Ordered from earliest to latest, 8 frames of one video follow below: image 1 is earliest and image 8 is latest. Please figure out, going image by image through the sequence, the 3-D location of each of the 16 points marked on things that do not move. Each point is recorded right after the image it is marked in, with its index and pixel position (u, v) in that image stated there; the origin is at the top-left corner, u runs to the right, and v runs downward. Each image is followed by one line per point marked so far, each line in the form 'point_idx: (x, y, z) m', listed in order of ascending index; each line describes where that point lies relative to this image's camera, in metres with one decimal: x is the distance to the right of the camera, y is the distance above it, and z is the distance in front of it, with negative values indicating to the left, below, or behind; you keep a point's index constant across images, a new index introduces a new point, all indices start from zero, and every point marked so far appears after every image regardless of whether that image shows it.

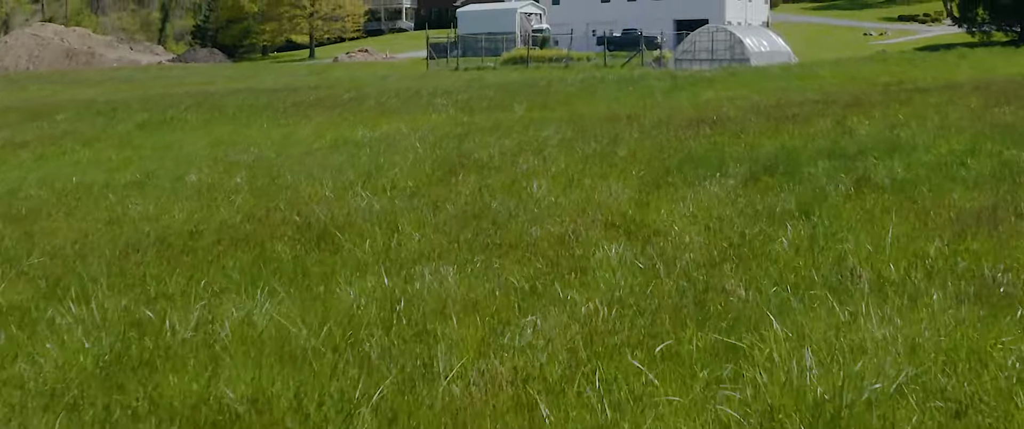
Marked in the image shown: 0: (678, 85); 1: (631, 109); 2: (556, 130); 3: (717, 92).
0: (+2.7, +2.1, +20.1) m
1: (+1.2, +1.1, +12.6) m
2: (+0.3, +0.7, +9.6) m
3: (+2.9, +1.8, +17.7) m
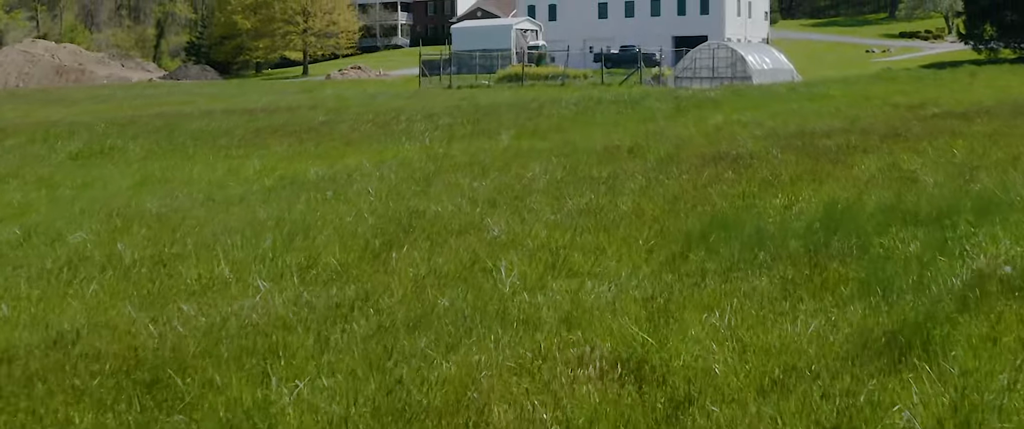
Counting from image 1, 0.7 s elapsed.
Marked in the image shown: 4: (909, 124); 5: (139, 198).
0: (+2.5, +1.7, +18.5) m
1: (+1.1, +0.7, +11.1) m
2: (+0.2, +0.3, +8.0) m
3: (+2.7, +1.3, +16.1) m
4: (+3.7, +0.8, +11.4) m
5: (-2.4, +0.1, +7.9) m
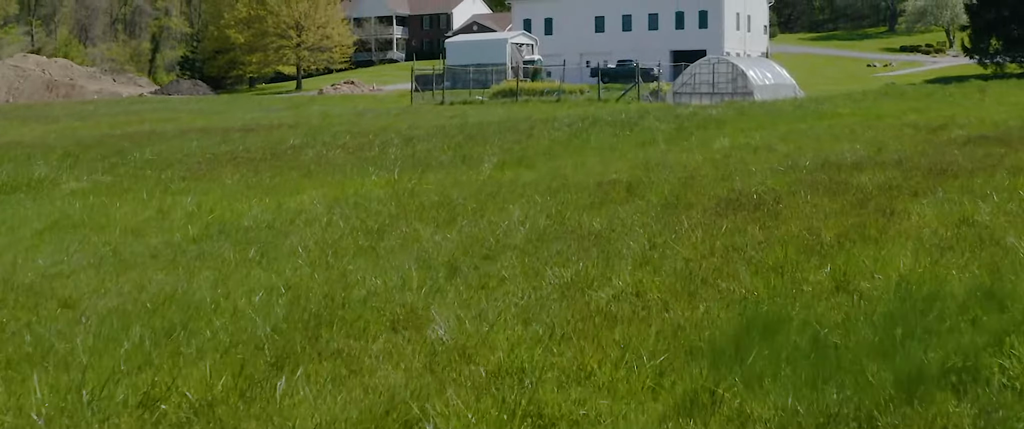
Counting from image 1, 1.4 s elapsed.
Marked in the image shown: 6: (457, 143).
0: (+2.4, +1.2, +17.2) m
1: (+0.9, +0.4, +9.7) m
2: (+0.1, 0.0, +6.7) m
3: (+2.6, +0.9, +14.8) m
4: (+3.5, +0.5, +10.0) m
5: (-2.5, -0.2, +6.6) m
6: (-0.6, +0.8, +13.9) m
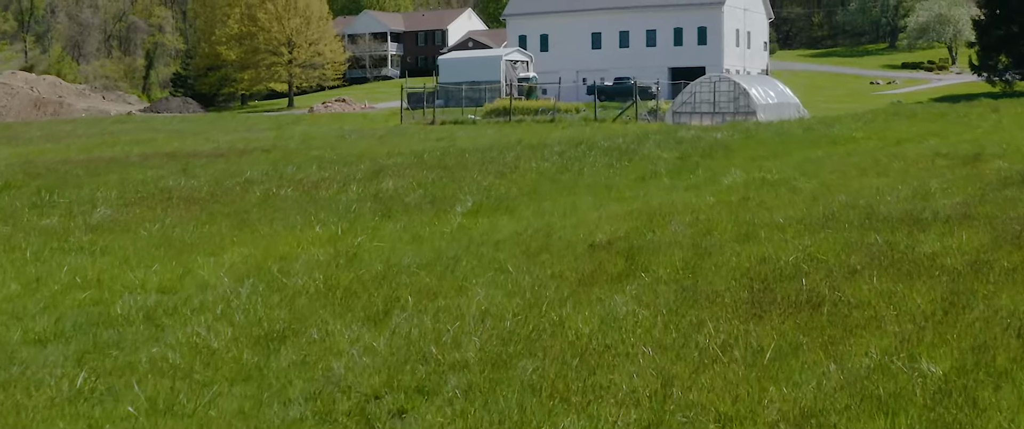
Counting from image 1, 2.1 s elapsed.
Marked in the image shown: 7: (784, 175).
0: (+2.2, +0.8, +15.5) m
1: (+0.7, 0.0, +8.0) m
2: (-0.1, -0.3, +5.0) m
3: (+2.4, +0.5, +13.1) m
4: (+3.3, +0.1, +8.3) m
5: (-2.7, -0.5, +4.8) m
6: (-0.8, +0.4, +12.2) m
7: (+2.7, +0.4, +11.9) m
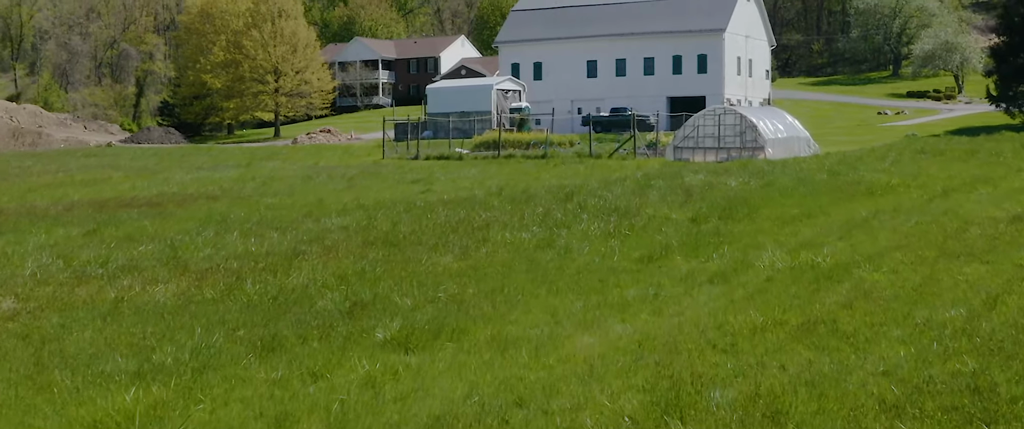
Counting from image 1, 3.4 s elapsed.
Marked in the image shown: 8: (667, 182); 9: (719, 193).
0: (+1.9, 0.0, +12.5) m
1: (+0.5, -0.6, +5.0) m
2: (-0.3, -0.9, +2.0) m
3: (+2.1, -0.2, +10.1) m
4: (+3.1, -0.5, +5.3) m
5: (-2.9, -1.1, +1.8) m
6: (-1.1, -0.3, +9.2) m
7: (+2.4, -0.3, +8.9) m
8: (+2.4, +0.5, +19.0) m
9: (+2.6, +0.3, +15.5) m
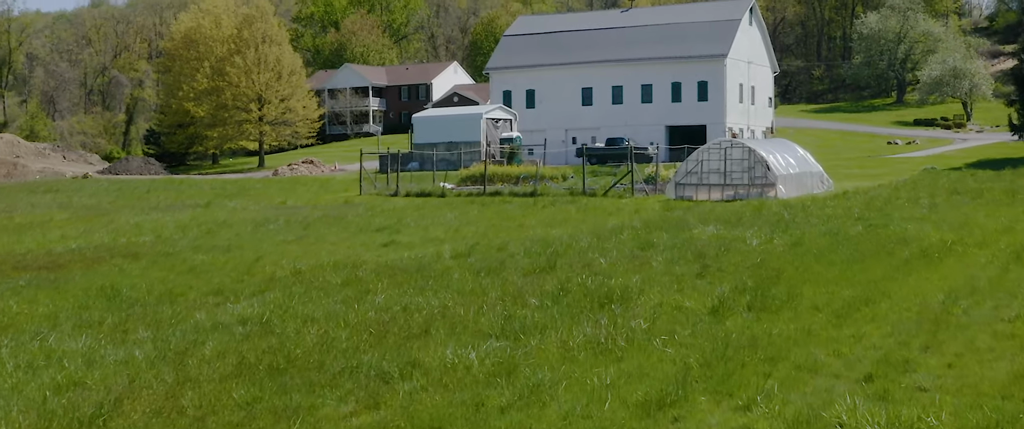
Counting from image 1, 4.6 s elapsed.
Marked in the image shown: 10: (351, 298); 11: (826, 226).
0: (+1.6, -0.7, +9.4) m
1: (+0.2, -1.1, +1.8) m
2: (-0.6, -1.3, -1.2) m
3: (+1.8, -0.8, +6.9) m
4: (+2.8, -1.0, +2.1) m
5: (-3.2, -1.5, -1.4) m
6: (-1.4, -0.9, +6.0) m
7: (+2.1, -0.9, +5.7) m
8: (+2.1, -0.3, +15.9) m
9: (+2.3, -0.5, +12.3) m
10: (-1.4, -0.7, +10.1) m
11: (+4.4, -0.2, +16.8) m
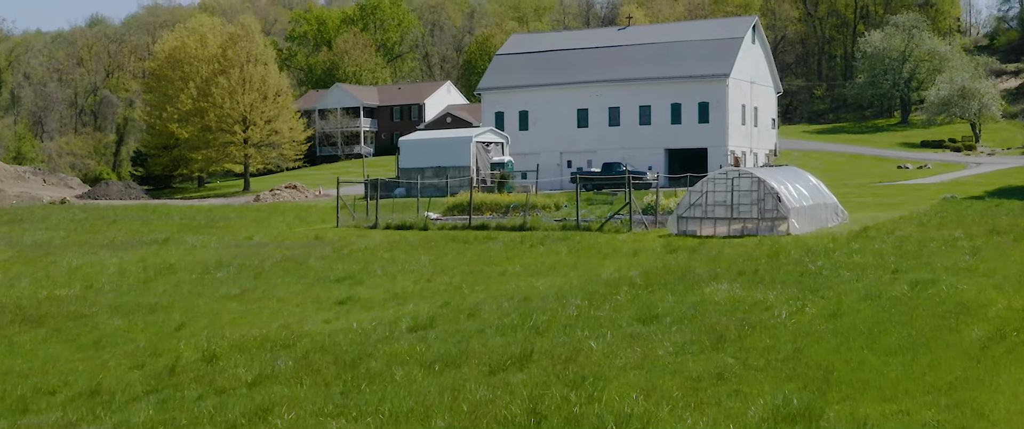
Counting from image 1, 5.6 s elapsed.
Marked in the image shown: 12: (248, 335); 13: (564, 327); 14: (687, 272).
0: (+1.3, -1.2, +6.6) m
1: (-0.1, -1.6, -0.9) m
2: (-0.9, -1.7, -4.0) m
3: (+1.6, -1.3, +4.2) m
4: (+2.5, -1.4, -0.6) m
5: (-3.5, -1.9, -4.2) m
6: (-1.6, -1.4, +3.2) m
7: (+1.8, -1.4, +2.9) m
8: (+1.8, -0.9, +13.1) m
9: (+2.0, -1.0, +9.6) m
10: (-1.6, -1.3, +7.3) m
11: (+4.1, -0.8, +14.1) m
12: (-2.7, -1.2, +12.2) m
13: (+0.5, -1.0, +11.1) m
14: (+2.4, -0.8, +16.7) m
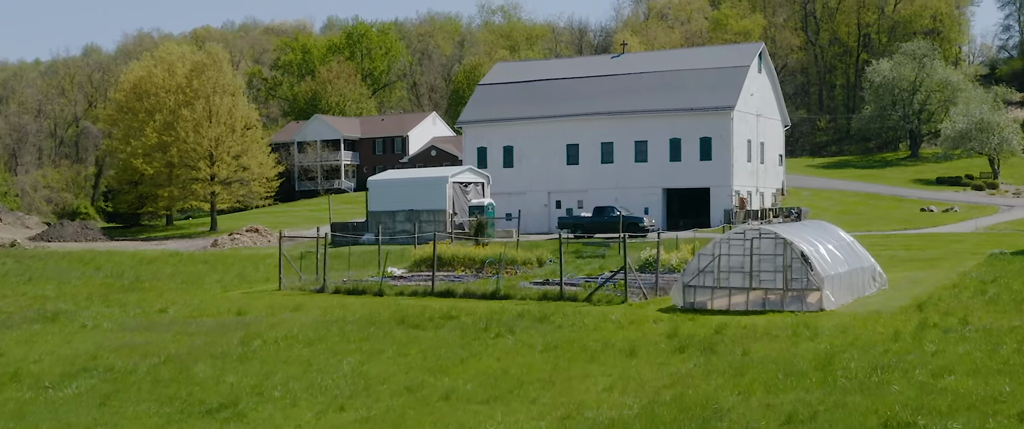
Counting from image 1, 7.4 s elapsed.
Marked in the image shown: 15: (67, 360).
0: (+0.8, -2.0, +1.2) m
1: (-0.5, -2.2, -6.3) m
2: (-1.3, -2.3, -9.4) m
3: (+1.1, -2.1, -1.2) m
4: (+2.1, -2.1, -6.0) m
5: (-3.9, -2.5, -9.6) m
6: (-2.1, -2.1, -2.2) m
7: (+1.3, -2.1, -2.4) m
8: (+1.3, -1.9, +7.8) m
9: (+1.5, -1.9, +4.2) m
10: (-2.1, -2.1, +2.0) m
11: (+3.5, -1.8, +8.8) m
12: (-3.2, -2.1, +6.9) m
13: (-0.1, -1.9, +5.8) m
14: (+1.9, -1.8, +11.3) m
15: (-6.4, -2.1, +17.6) m
